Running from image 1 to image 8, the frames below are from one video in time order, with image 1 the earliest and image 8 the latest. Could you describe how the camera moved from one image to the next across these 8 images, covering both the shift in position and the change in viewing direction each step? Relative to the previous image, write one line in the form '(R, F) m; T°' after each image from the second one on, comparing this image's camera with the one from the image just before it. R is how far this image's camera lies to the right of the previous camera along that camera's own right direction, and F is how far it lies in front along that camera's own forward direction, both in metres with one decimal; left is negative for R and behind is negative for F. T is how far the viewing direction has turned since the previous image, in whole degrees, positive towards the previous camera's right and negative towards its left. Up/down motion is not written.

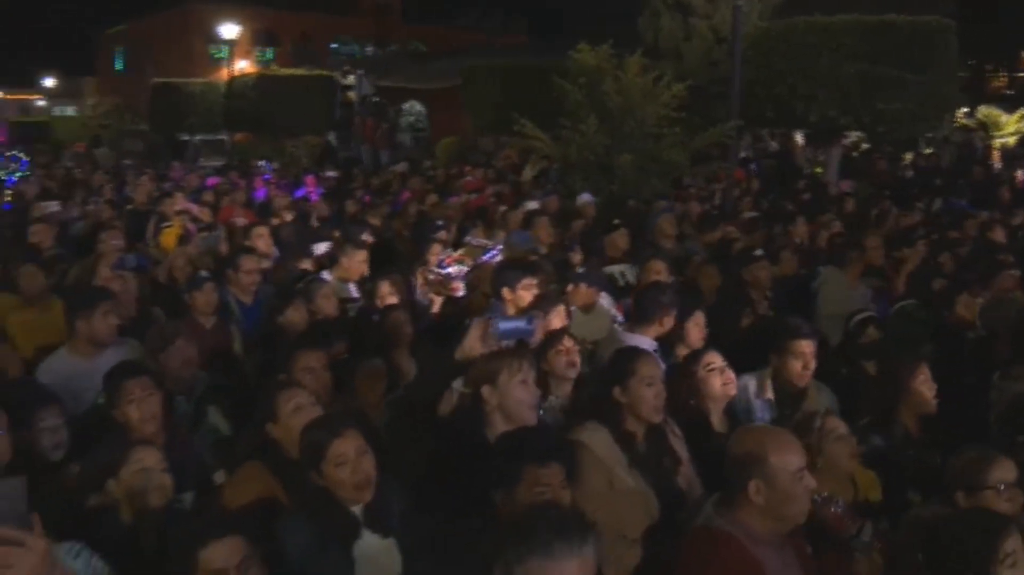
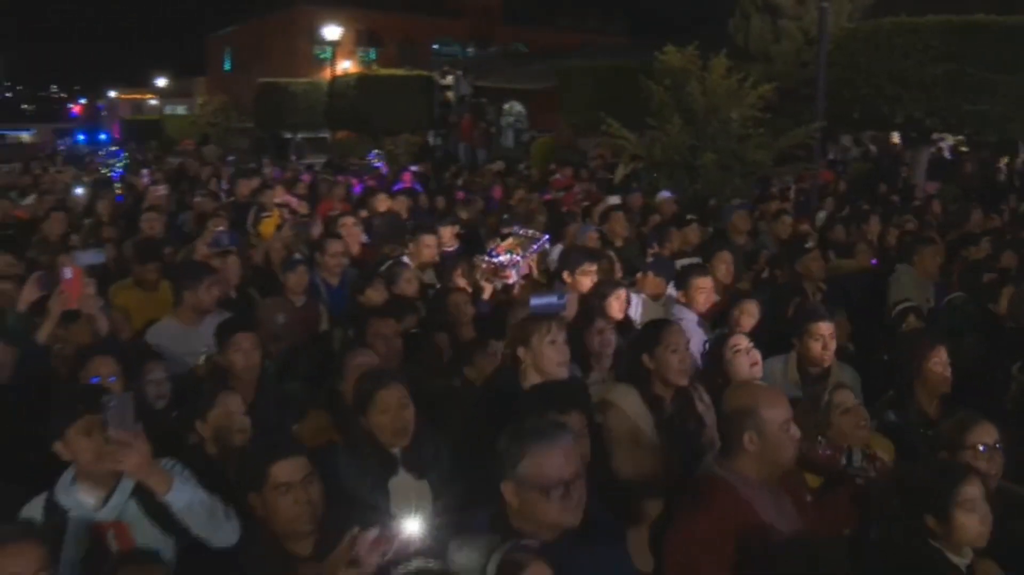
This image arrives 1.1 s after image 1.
(+0.2, -0.6) m; -5°
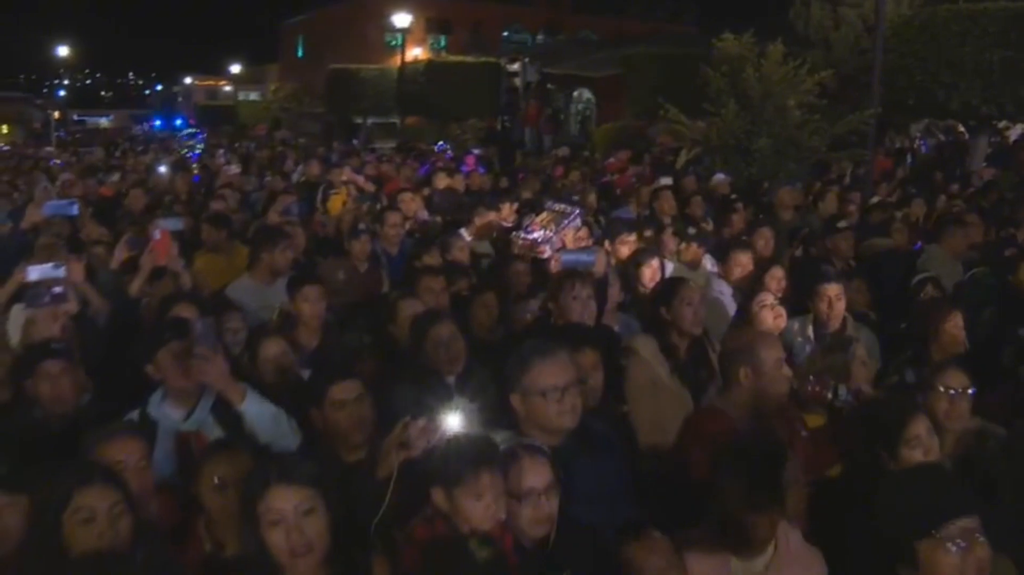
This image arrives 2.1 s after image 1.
(+0.2, -0.7) m; -3°
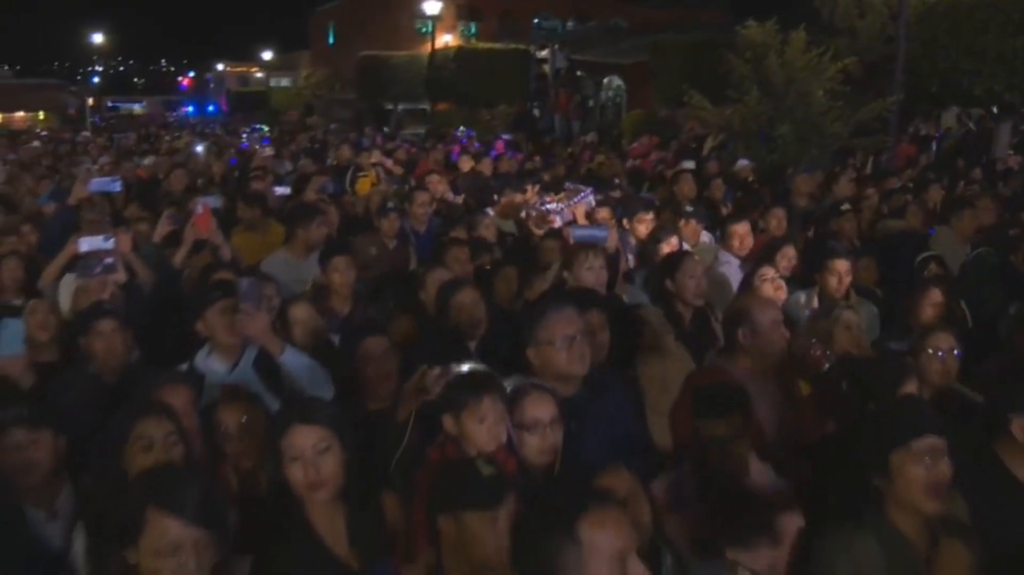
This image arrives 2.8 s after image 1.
(+0.1, -0.4) m; -1°
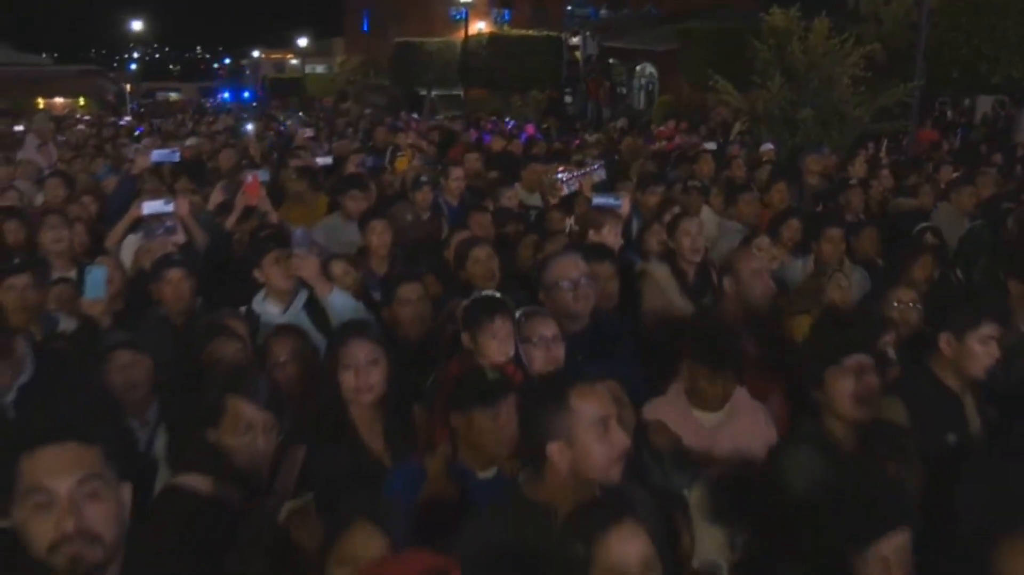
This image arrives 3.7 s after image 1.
(+0.1, -0.7) m; -1°
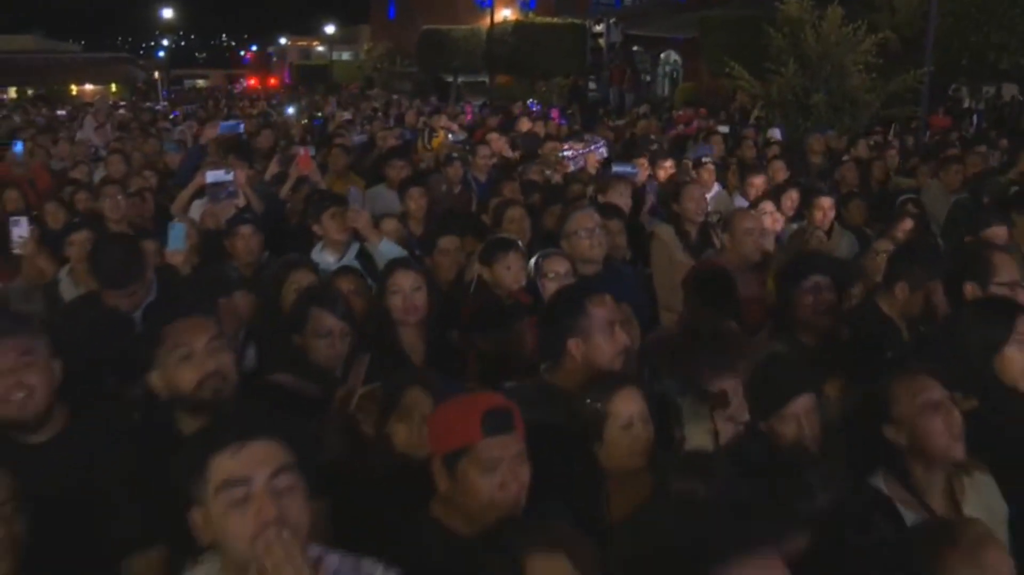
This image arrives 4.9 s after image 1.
(0.0, -1.0) m; -1°
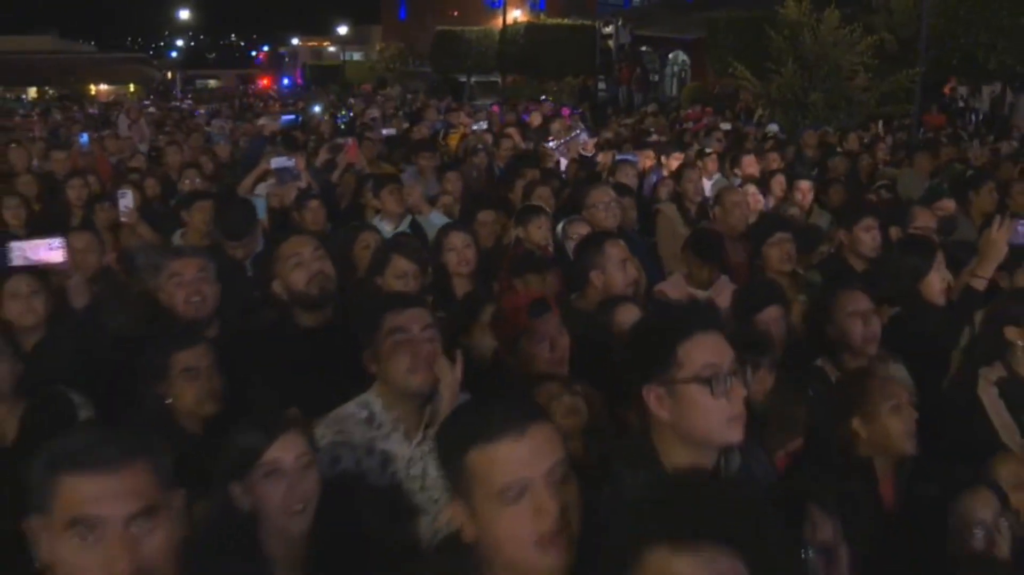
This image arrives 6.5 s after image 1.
(-0.1, -1.3) m; 0°
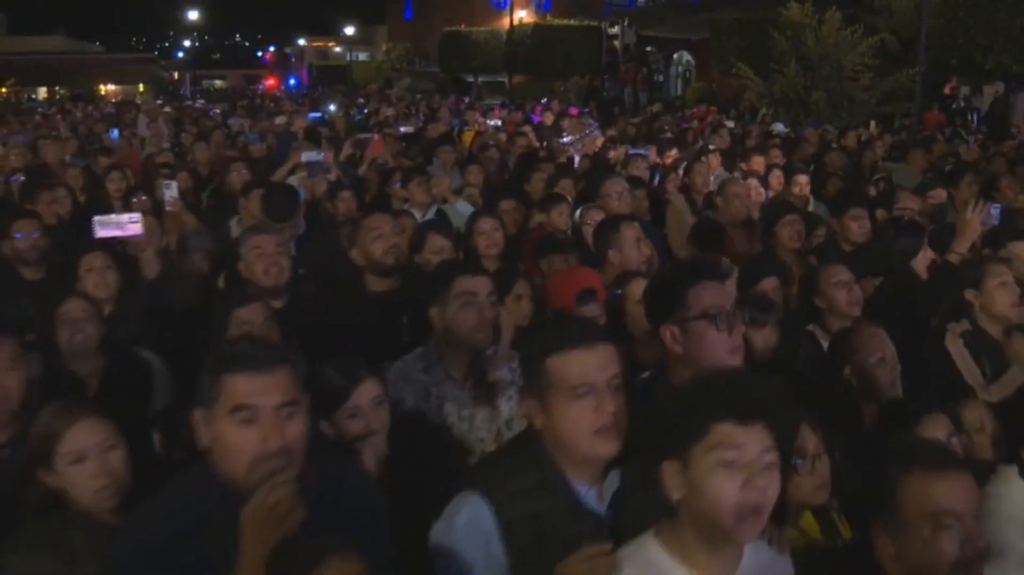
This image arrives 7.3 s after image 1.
(-0.1, -0.6) m; 0°
